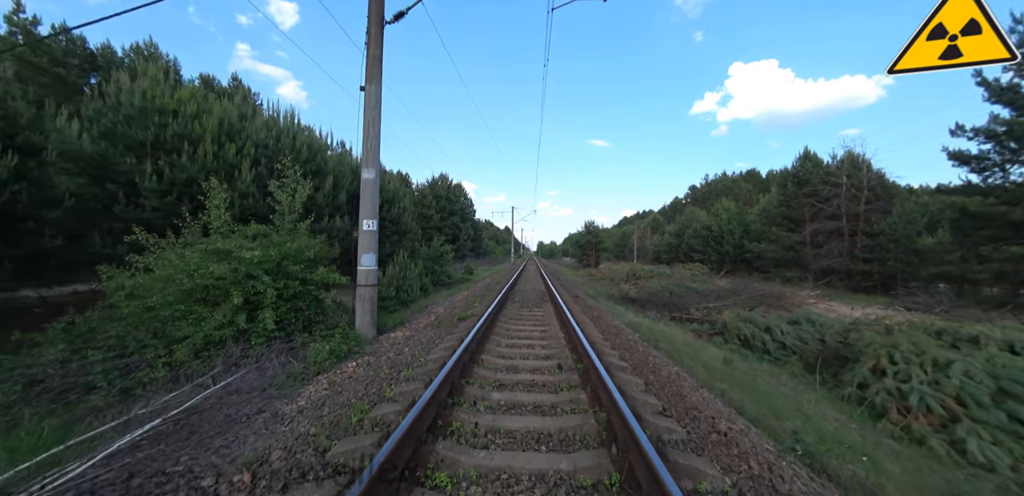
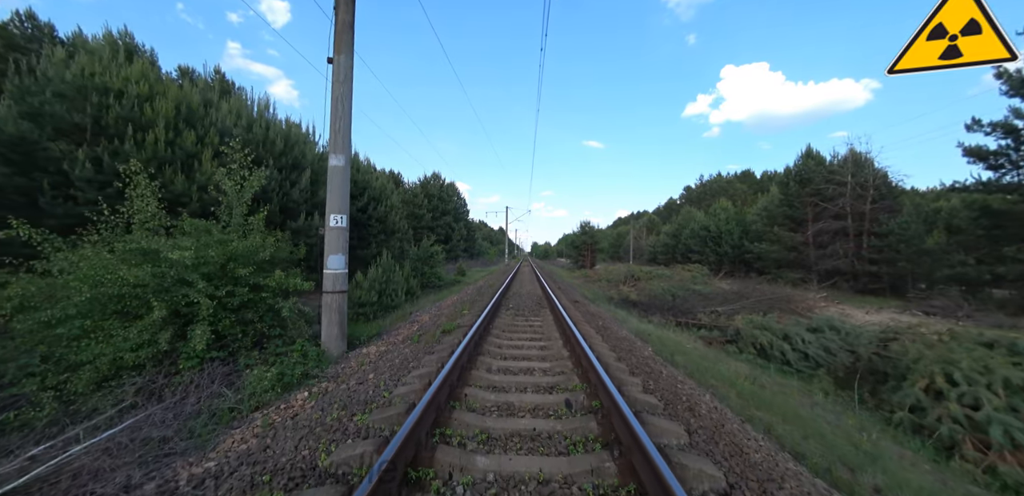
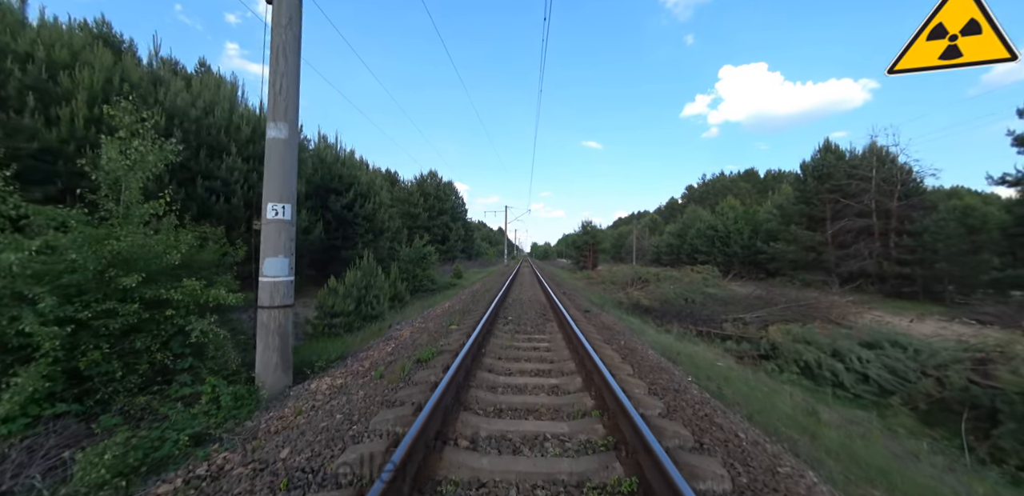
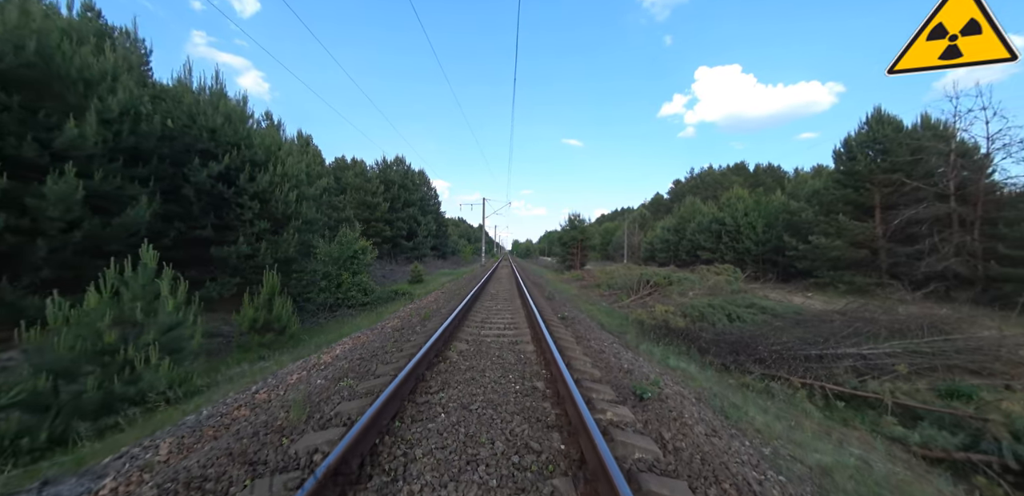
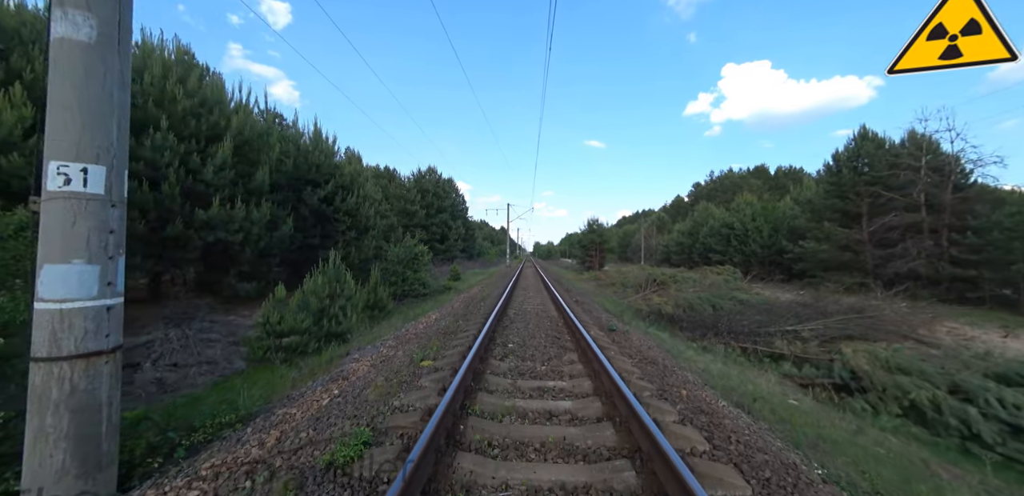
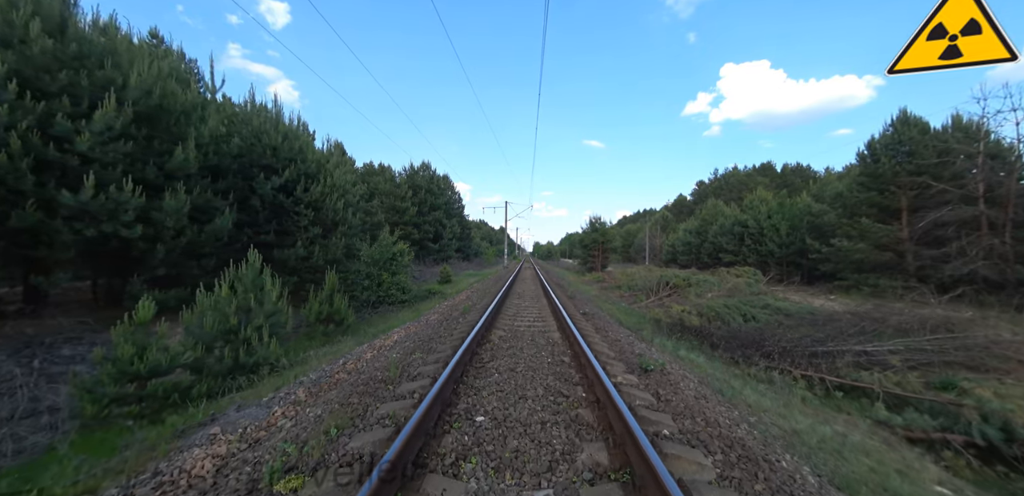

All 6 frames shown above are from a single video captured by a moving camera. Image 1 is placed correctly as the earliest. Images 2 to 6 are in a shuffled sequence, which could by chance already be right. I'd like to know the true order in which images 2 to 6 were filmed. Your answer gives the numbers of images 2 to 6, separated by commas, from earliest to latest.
2, 3, 5, 6, 4
